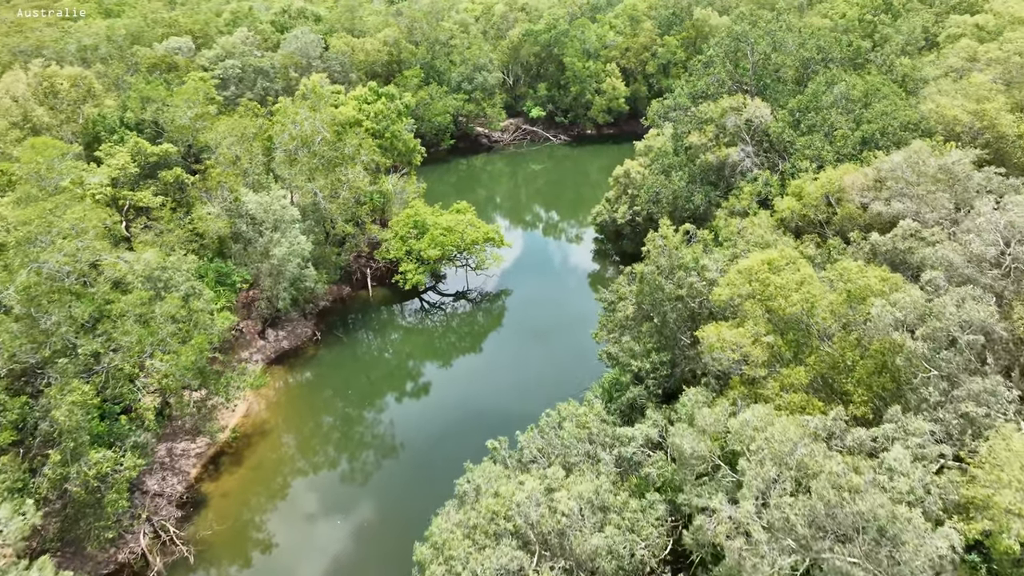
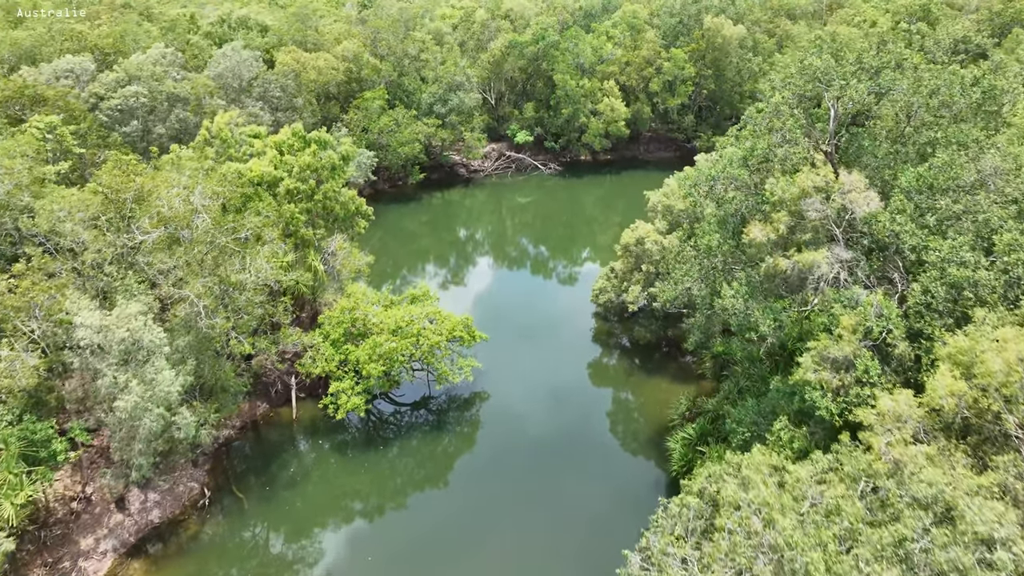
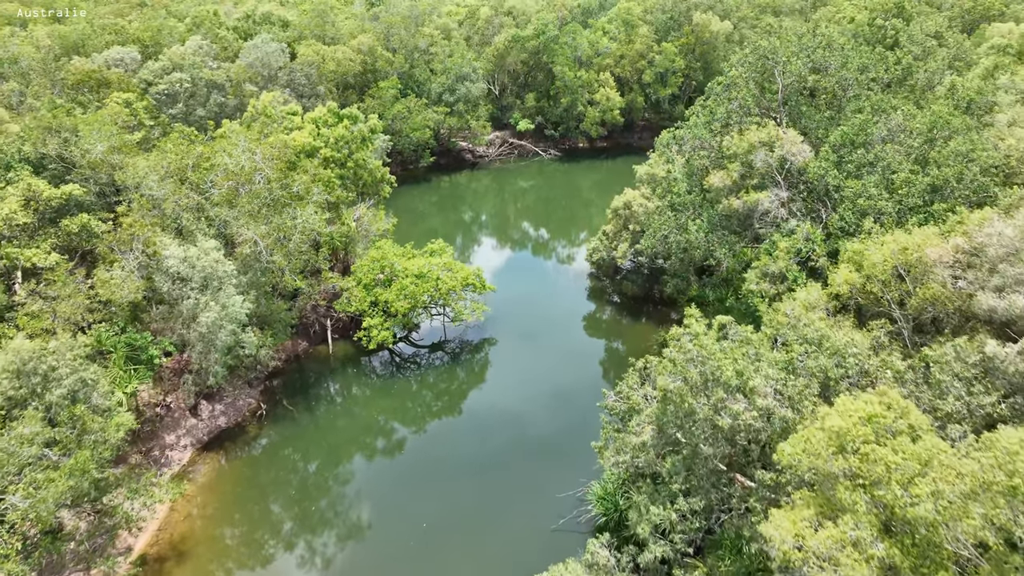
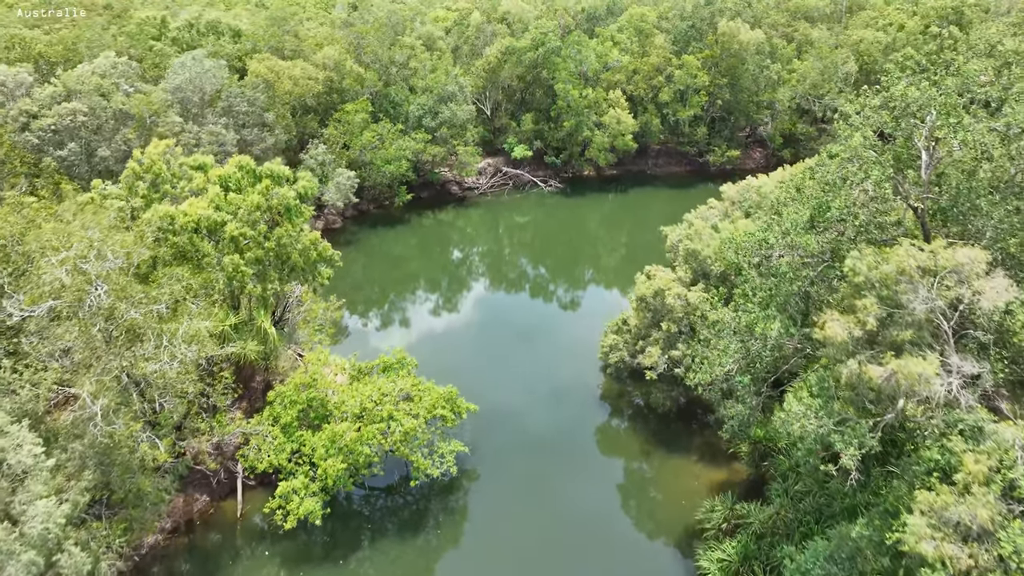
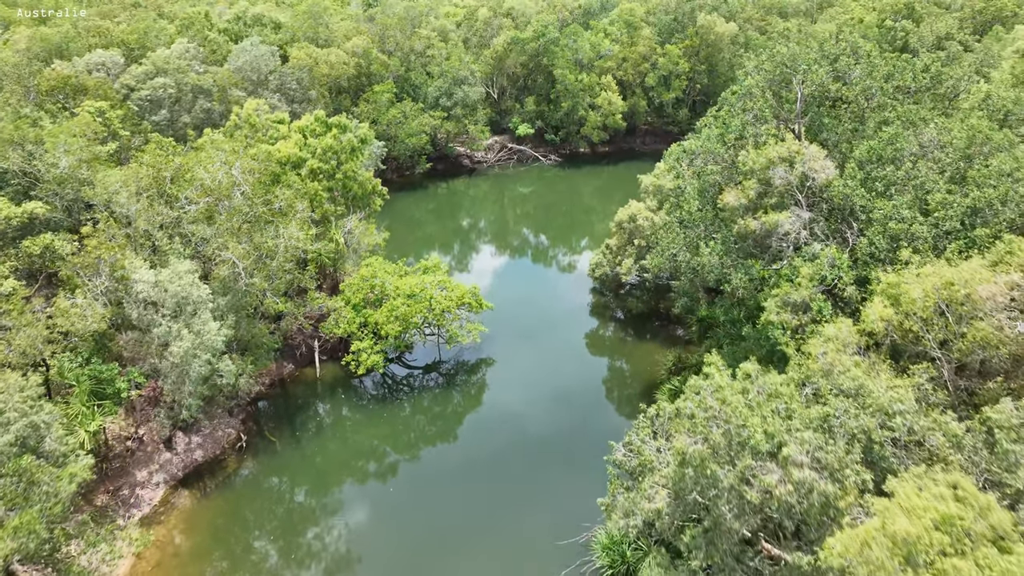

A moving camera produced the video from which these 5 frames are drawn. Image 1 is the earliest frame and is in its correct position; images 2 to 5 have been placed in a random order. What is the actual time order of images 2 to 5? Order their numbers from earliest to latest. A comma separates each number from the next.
3, 5, 2, 4
